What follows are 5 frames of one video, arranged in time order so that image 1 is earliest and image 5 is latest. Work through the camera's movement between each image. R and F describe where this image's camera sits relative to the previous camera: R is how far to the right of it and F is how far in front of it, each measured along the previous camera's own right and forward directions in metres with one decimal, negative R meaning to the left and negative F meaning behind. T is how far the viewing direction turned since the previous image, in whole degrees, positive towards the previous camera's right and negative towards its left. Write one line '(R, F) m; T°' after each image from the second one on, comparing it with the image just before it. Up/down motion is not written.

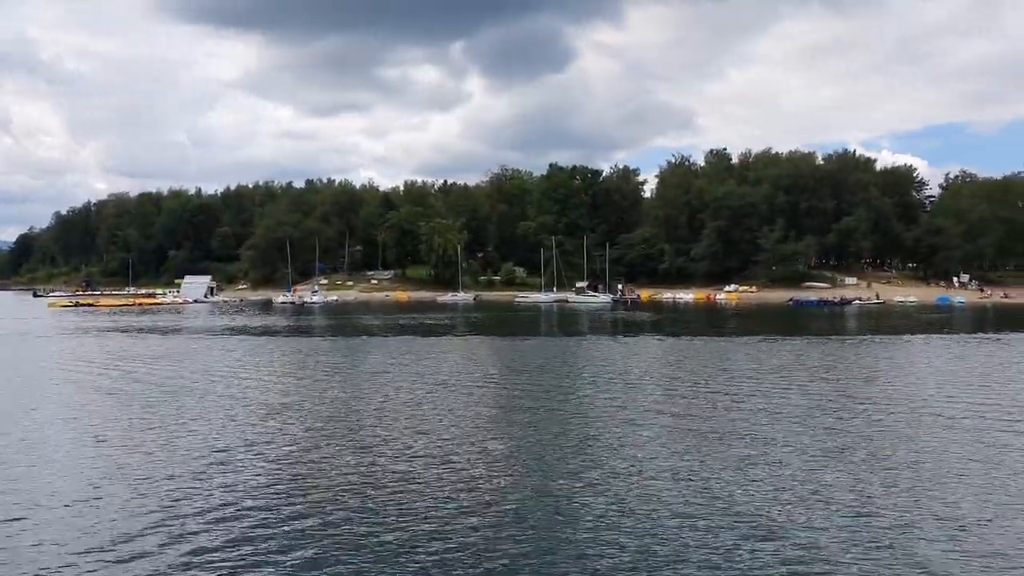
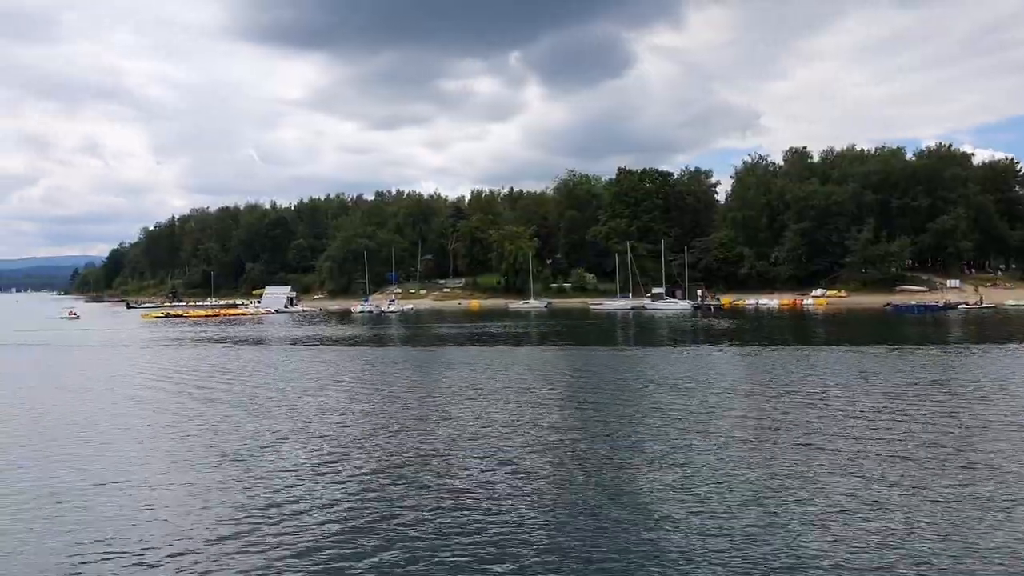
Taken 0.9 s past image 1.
(-0.7, +1.5) m; -5°
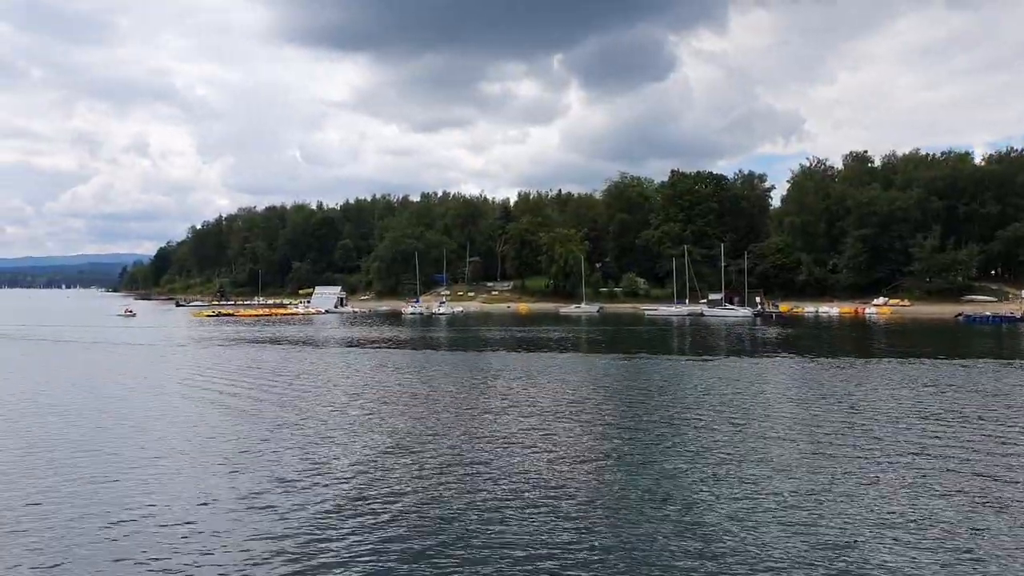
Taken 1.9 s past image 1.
(-1.4, +1.0) m; -3°
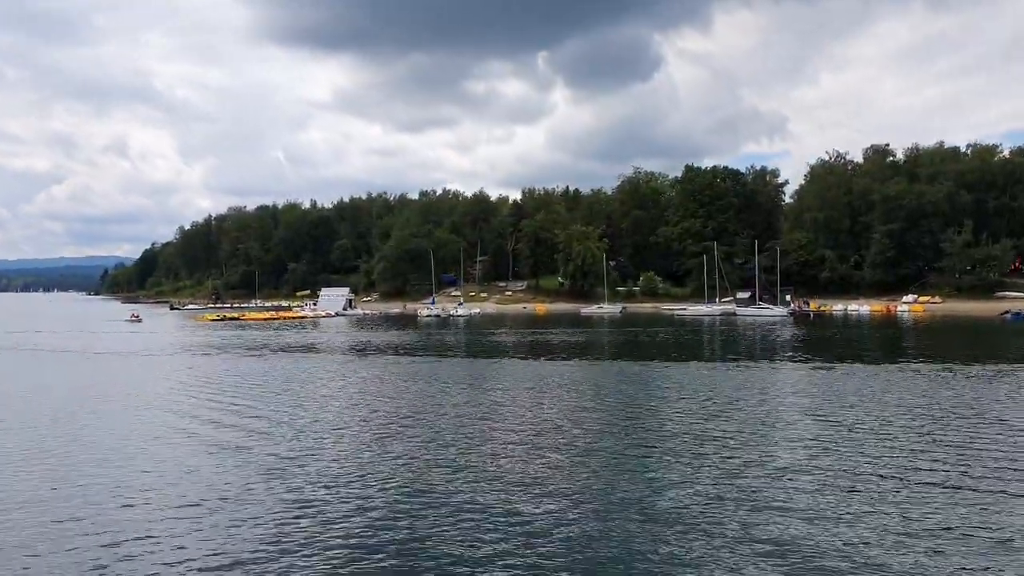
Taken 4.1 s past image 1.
(-3.2, +3.1) m; +1°
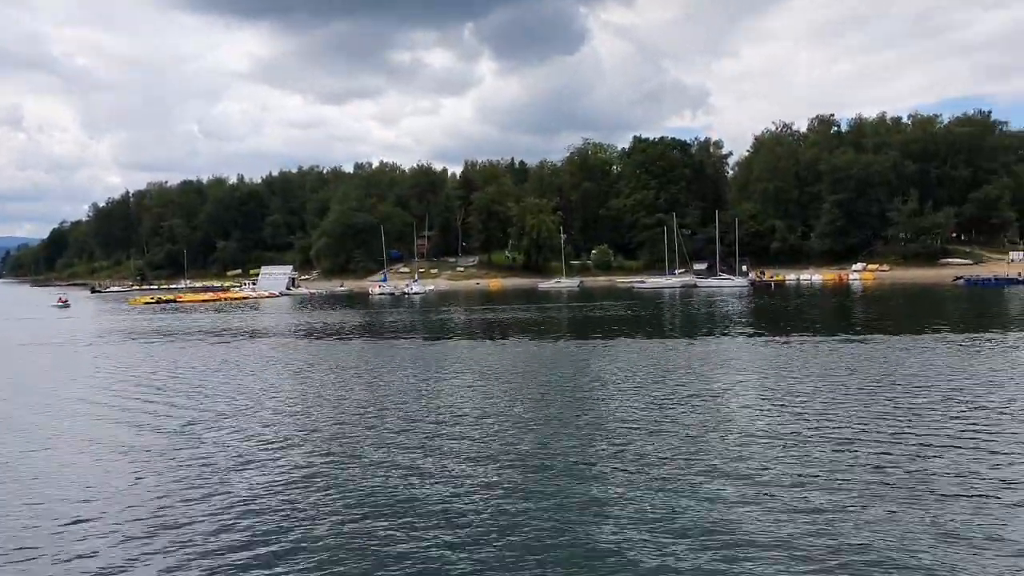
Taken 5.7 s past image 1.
(-2.4, +2.4) m; +5°
